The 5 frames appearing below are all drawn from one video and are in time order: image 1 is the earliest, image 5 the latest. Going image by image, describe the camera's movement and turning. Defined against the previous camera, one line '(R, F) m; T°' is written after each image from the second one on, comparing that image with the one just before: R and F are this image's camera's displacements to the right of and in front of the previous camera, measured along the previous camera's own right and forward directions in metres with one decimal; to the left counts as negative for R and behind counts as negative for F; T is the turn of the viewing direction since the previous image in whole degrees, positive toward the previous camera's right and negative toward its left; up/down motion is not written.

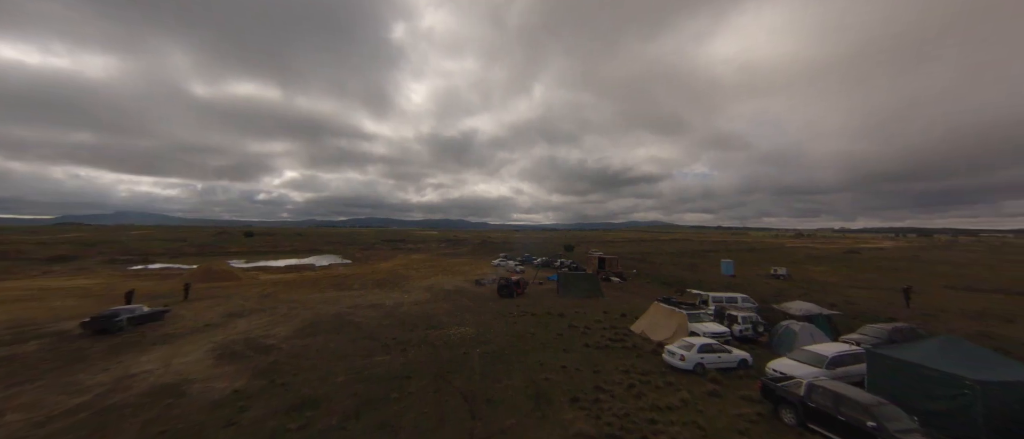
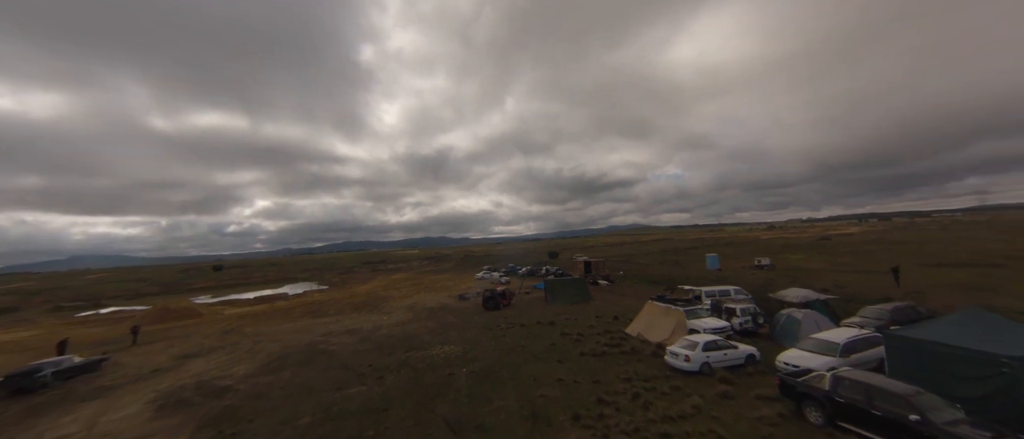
(+0.1, +1.3) m; +3°
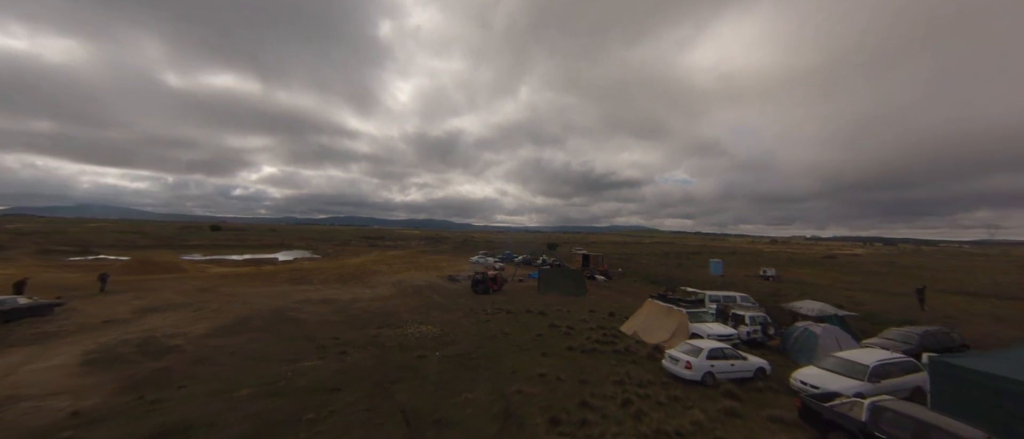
(+0.6, +2.0) m; 0°
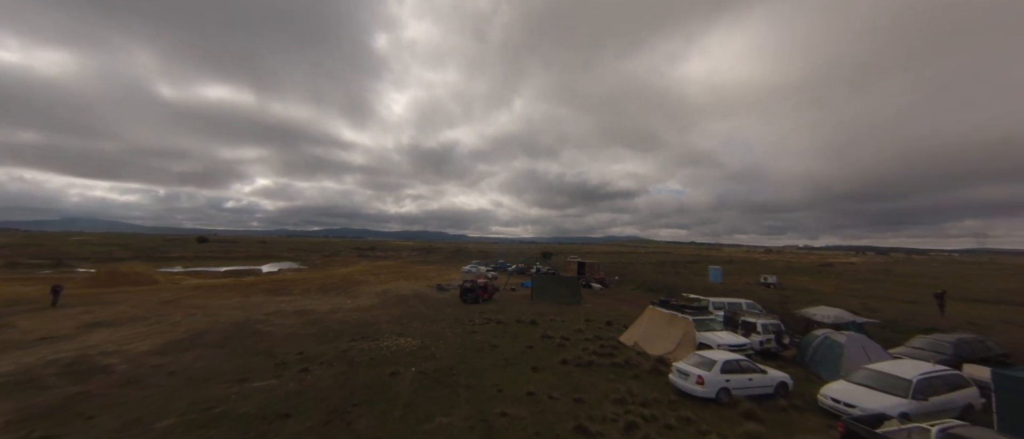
(+0.4, +1.6) m; +1°
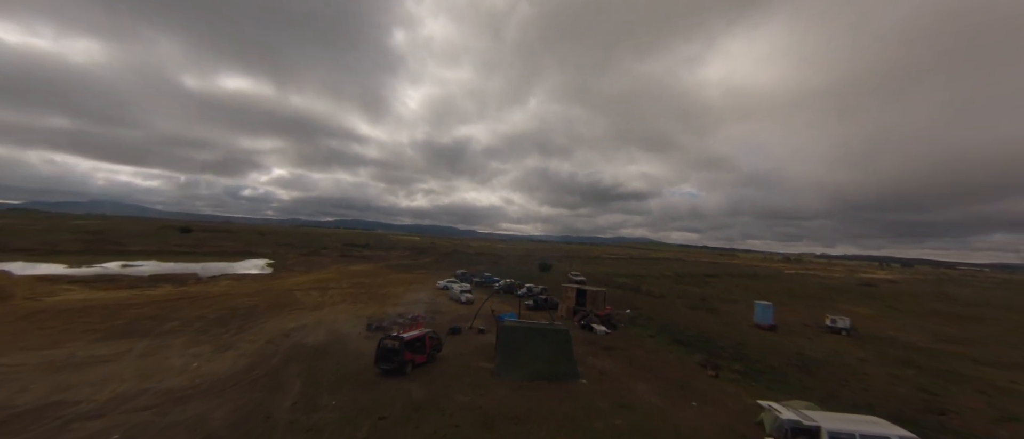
(+3.4, +11.6) m; -2°
